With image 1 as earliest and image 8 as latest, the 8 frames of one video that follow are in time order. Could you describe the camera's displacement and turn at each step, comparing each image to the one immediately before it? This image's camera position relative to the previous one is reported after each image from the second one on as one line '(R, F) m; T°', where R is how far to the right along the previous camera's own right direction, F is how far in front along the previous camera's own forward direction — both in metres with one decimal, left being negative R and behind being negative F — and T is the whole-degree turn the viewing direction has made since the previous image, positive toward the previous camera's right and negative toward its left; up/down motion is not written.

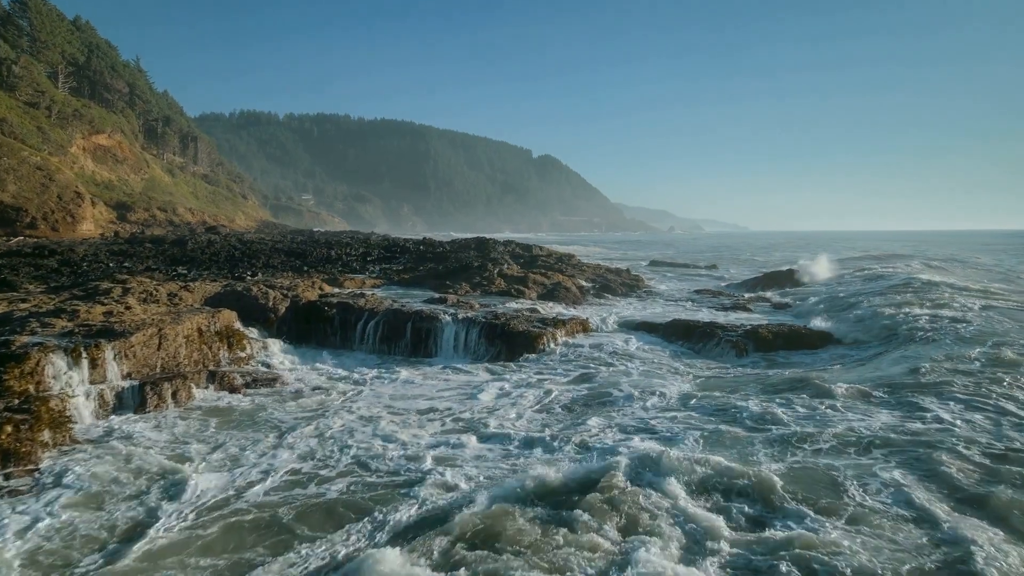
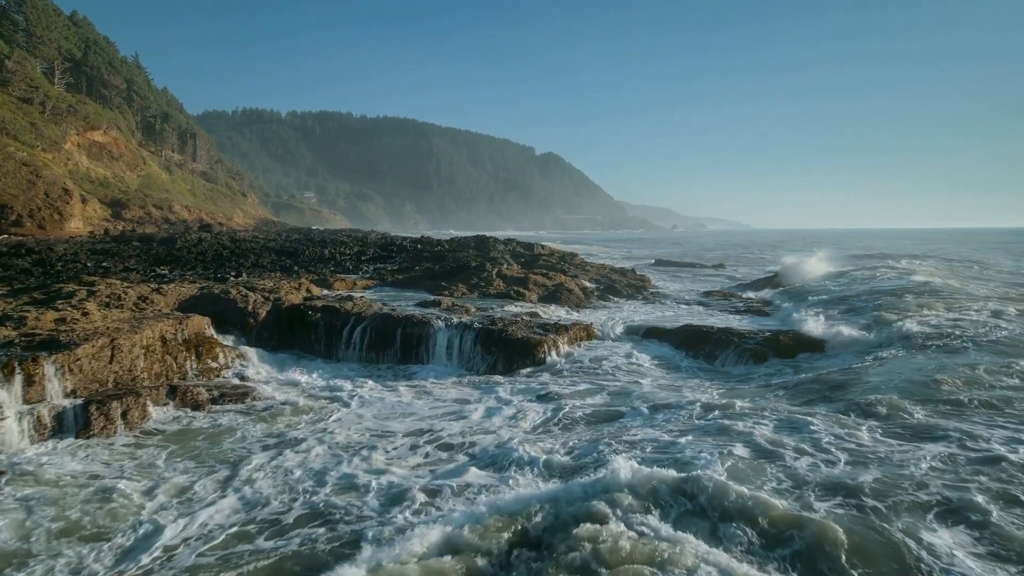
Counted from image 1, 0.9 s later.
(+0.1, +1.1) m; 0°
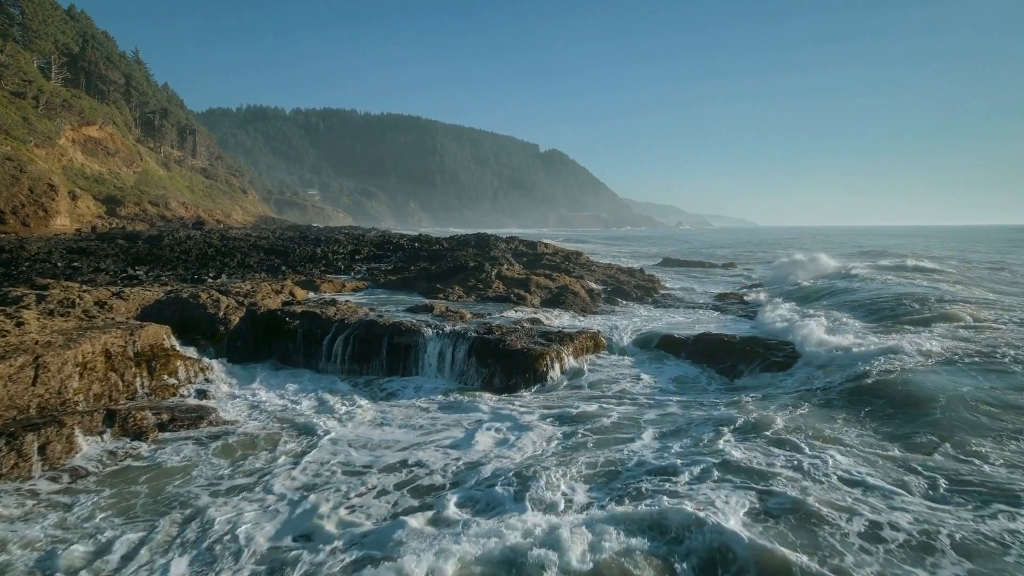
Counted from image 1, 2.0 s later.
(+0.1, +1.4) m; 0°
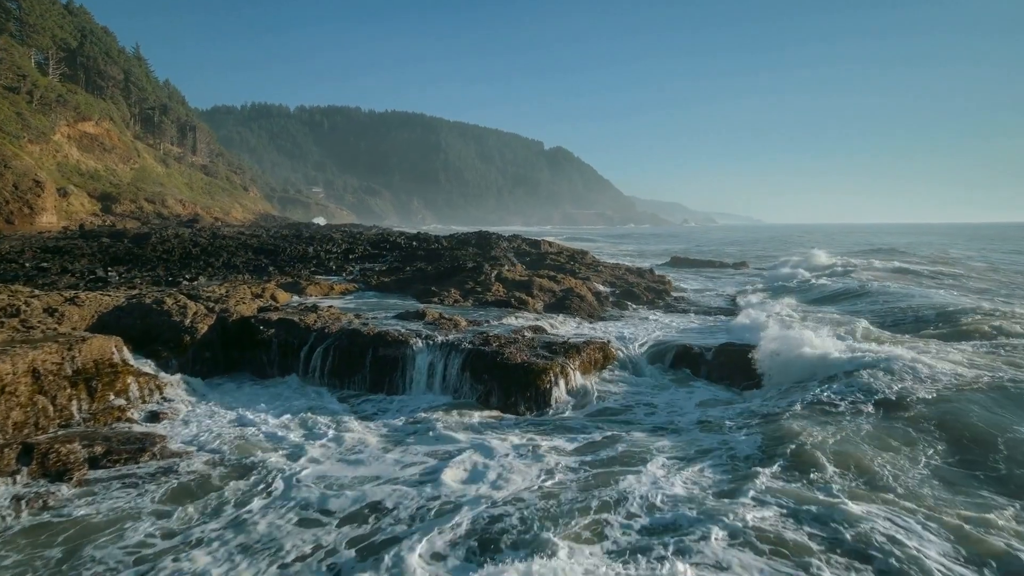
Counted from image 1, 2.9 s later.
(+0.1, +1.3) m; 0°
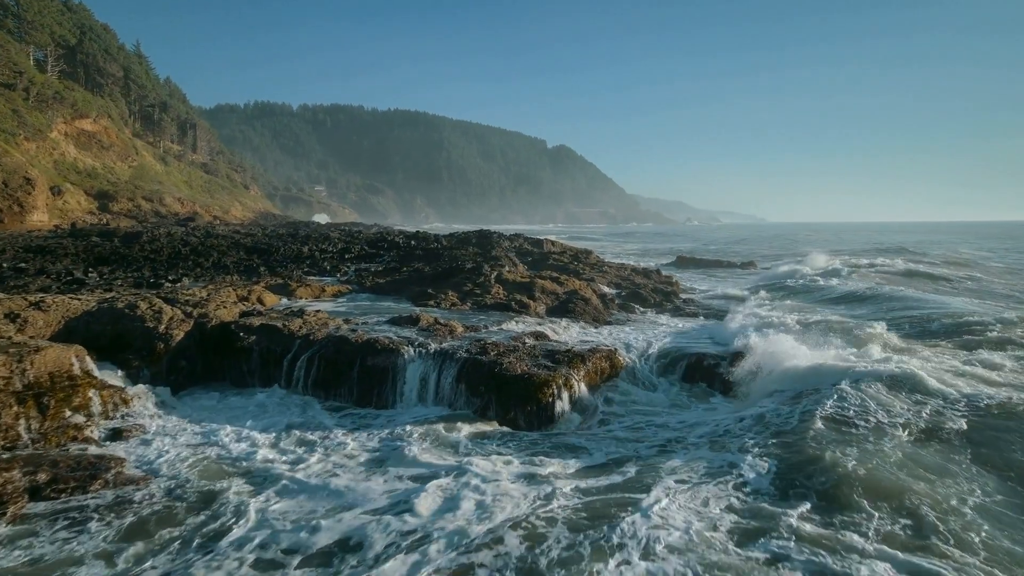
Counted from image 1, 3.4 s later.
(+0.1, +0.8) m; 0°
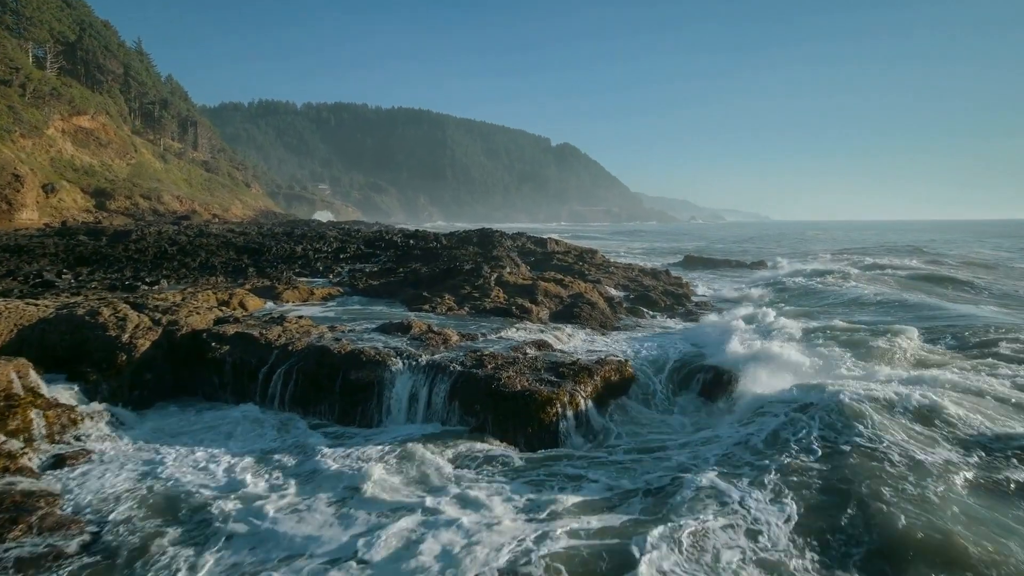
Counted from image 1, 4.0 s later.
(+0.1, +1.0) m; 0°
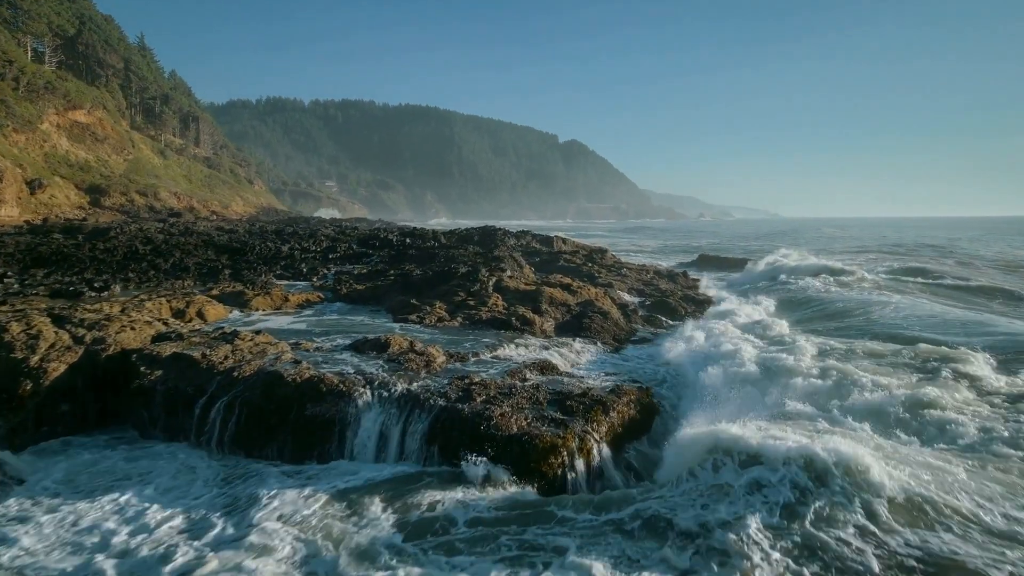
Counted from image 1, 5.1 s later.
(+0.2, +1.8) m; -1°
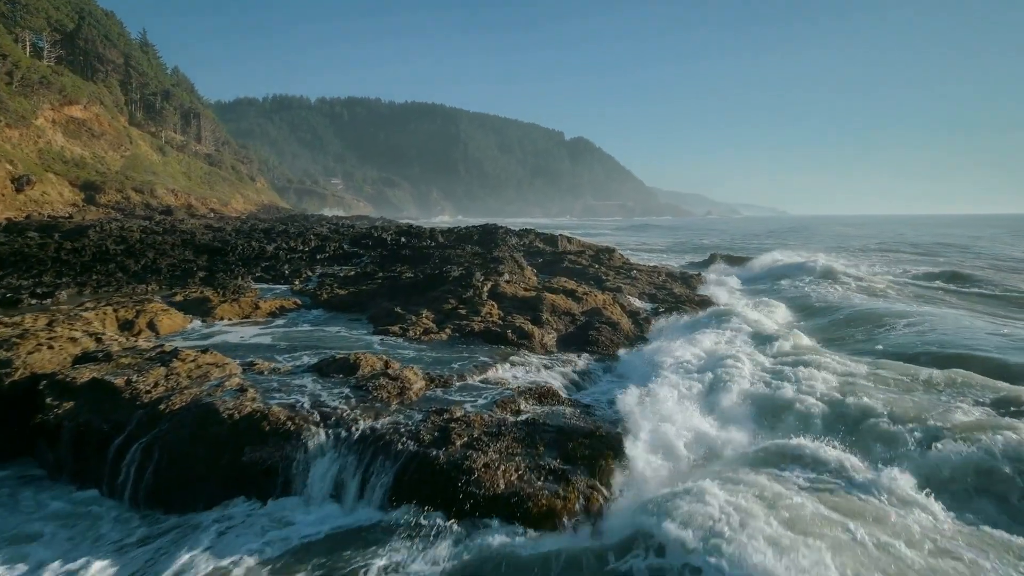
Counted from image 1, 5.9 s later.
(+0.2, +1.5) m; -1°
